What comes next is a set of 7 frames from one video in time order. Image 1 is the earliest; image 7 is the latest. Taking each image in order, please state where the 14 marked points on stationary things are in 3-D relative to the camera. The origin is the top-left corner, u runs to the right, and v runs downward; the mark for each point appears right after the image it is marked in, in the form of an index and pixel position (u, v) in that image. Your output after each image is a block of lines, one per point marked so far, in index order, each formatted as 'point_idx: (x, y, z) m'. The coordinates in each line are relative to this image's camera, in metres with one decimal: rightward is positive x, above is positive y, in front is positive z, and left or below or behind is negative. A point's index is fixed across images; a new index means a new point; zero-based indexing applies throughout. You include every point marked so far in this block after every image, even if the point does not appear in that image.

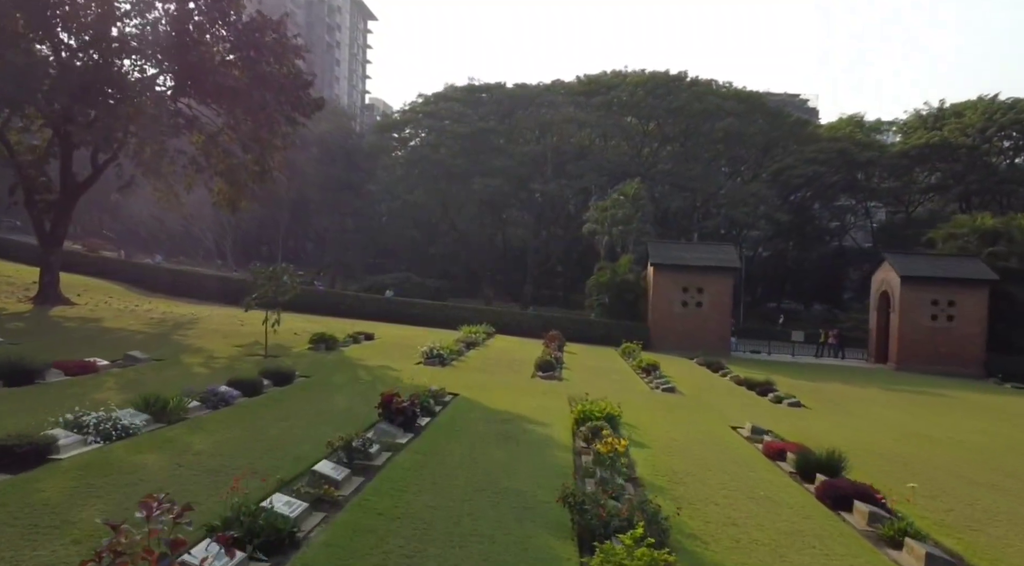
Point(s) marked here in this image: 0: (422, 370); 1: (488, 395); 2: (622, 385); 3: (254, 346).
0: (-2.1, -2.0, +18.3) m
1: (-0.5, -2.2, +15.4) m
2: (+2.7, -2.6, +19.9) m
3: (-6.2, -1.5, +19.0) m
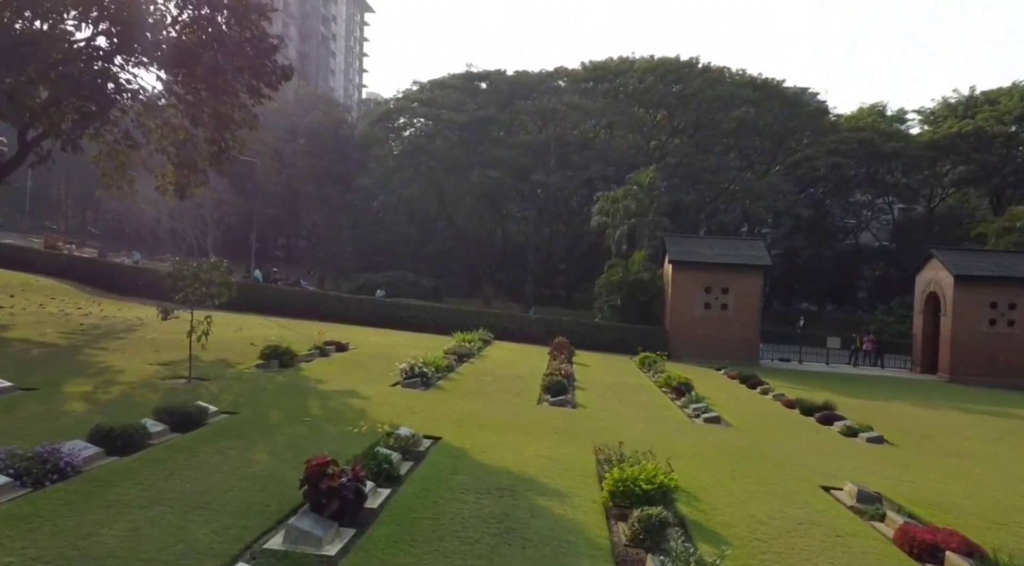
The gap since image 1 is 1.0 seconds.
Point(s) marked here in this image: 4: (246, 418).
0: (-2.1, -2.0, +14.2) m
1: (-0.4, -2.2, +11.3) m
2: (+2.8, -2.6, +15.8) m
3: (-6.2, -1.5, +14.9) m
4: (-3.6, -1.8, +10.8) m
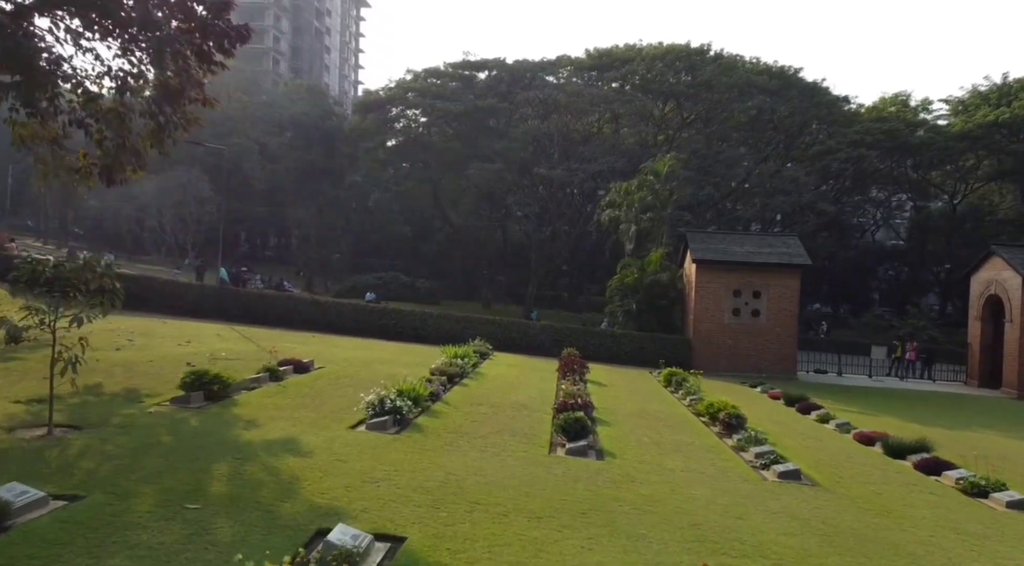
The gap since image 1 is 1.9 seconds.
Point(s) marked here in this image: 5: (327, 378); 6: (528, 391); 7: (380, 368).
0: (-2.0, -2.1, +10.1) m
1: (-0.4, -2.3, +7.2) m
2: (+2.8, -2.7, +11.7) m
3: (-6.2, -1.6, +10.9) m
4: (-3.6, -1.9, +6.7) m
5: (-3.8, -2.0, +16.1) m
6: (+0.4, -2.4, +17.7) m
7: (-3.2, -2.1, +19.0) m
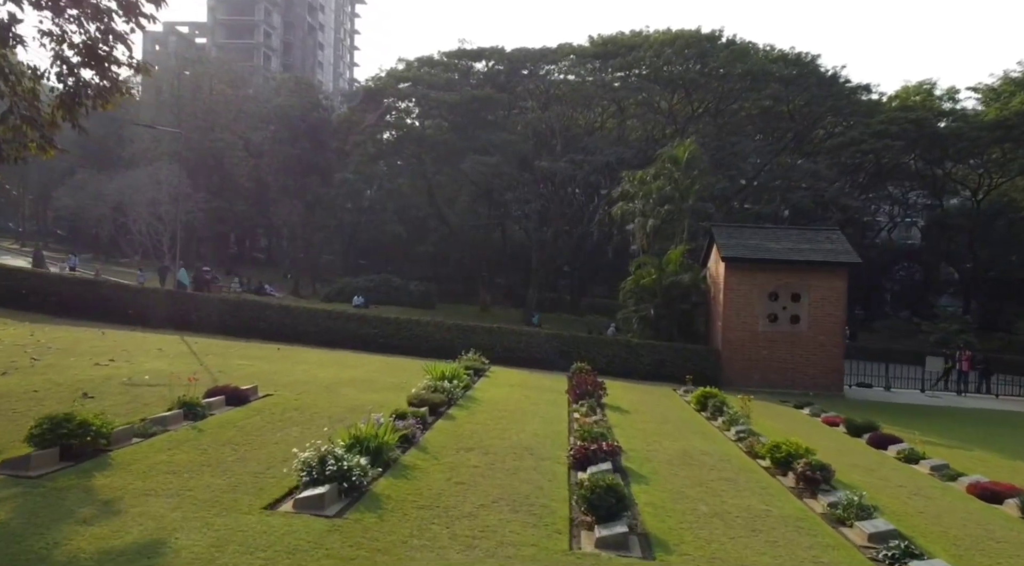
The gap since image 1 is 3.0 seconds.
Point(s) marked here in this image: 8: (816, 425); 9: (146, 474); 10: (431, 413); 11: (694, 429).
0: (-2.0, -2.2, +6.2) m
1: (-0.4, -2.3, +3.3) m
2: (+2.8, -2.7, +7.8) m
3: (-6.2, -1.7, +6.9) m
4: (-3.6, -2.0, +2.8) m
5: (-3.7, -2.0, +12.1) m
6: (+0.4, -2.5, +13.8) m
7: (-3.2, -2.1, +15.1) m
8: (+6.8, -3.2, +17.6) m
9: (-3.8, -2.0, +8.2) m
10: (-1.4, -2.2, +13.5) m
11: (+3.6, -2.8, +15.4) m
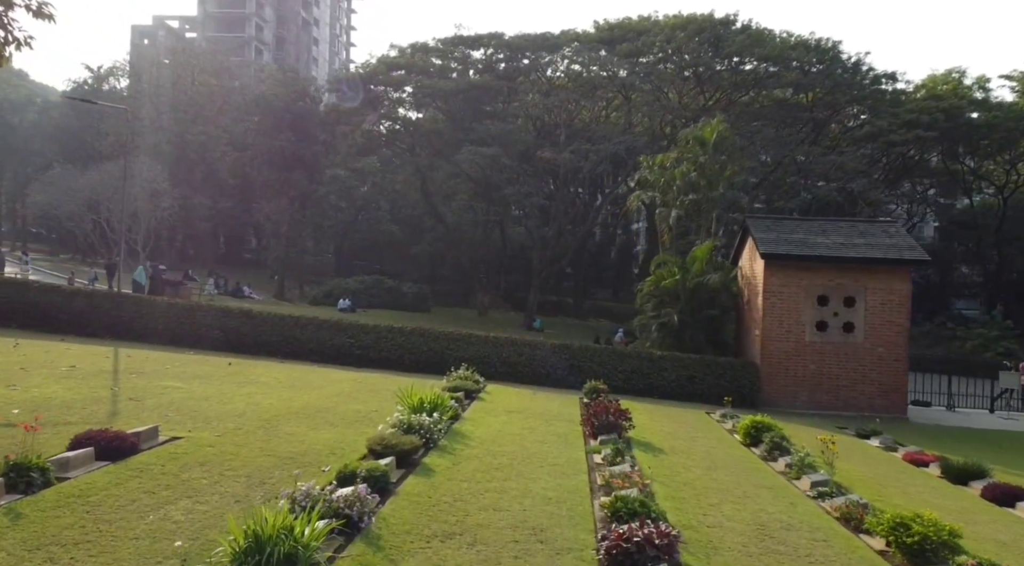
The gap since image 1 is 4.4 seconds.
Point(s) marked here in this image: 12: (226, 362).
0: (-2.0, -2.1, +2.3) m
1: (-0.4, -2.3, -0.6) m
2: (+2.8, -2.7, +3.9) m
3: (-6.2, -1.7, +3.1) m
4: (-3.6, -1.9, -1.1) m
5: (-3.7, -2.0, +8.3) m
6: (+0.4, -2.5, +10.0) m
7: (-3.2, -2.1, +11.3) m
8: (+6.7, -3.2, +13.7) m
9: (-3.8, -2.0, +4.4) m
10: (-1.4, -2.2, +9.6) m
11: (+3.5, -2.8, +11.5) m
12: (-6.8, -1.9, +18.8) m
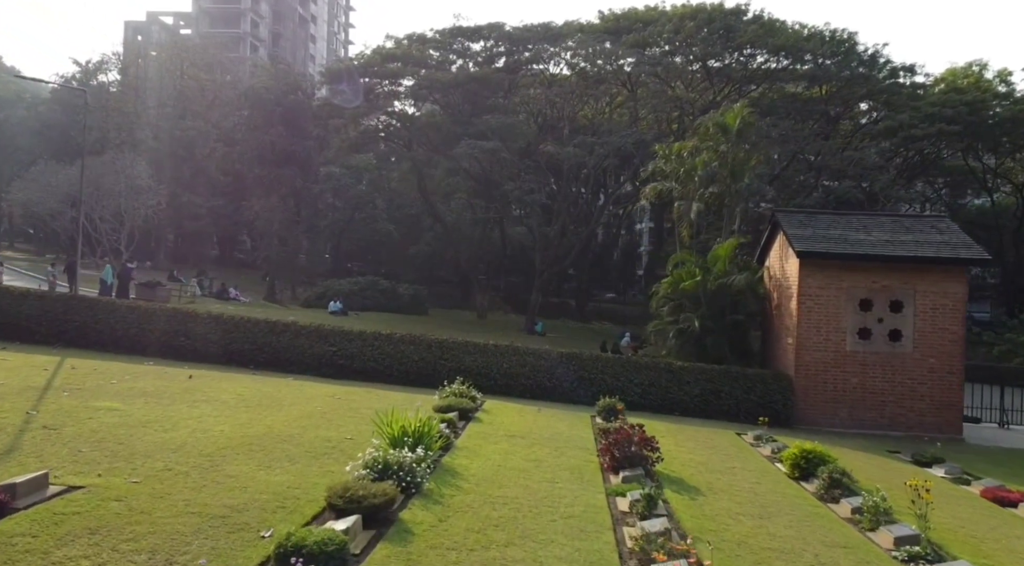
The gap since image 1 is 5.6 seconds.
0: (-2.0, -2.1, -0.1) m
1: (-0.3, -2.3, -3.0) m
2: (+2.9, -2.7, +1.5) m
3: (-6.1, -1.6, +0.7) m
4: (-3.5, -1.9, -3.5) m
5: (-3.7, -2.0, +5.9) m
6: (+0.4, -2.5, +7.6) m
7: (-3.1, -2.1, +8.9) m
8: (+6.8, -3.2, +11.3) m
9: (-3.8, -2.0, +2.0) m
10: (-1.3, -2.2, +7.2) m
11: (+3.6, -2.9, +9.1) m
12: (-6.8, -1.9, +16.4) m
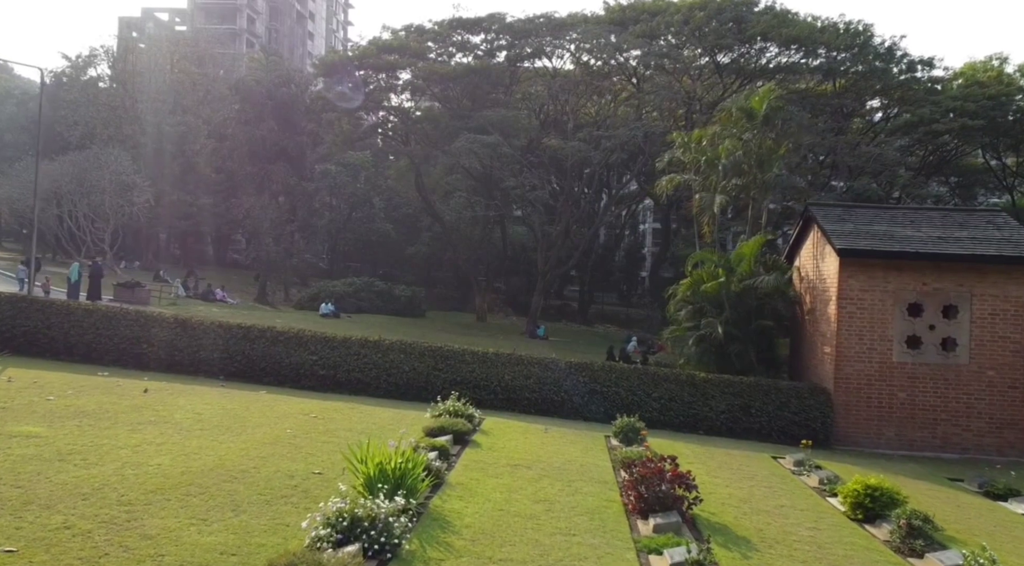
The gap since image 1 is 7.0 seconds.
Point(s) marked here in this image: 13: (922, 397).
0: (-1.9, -2.1, -2.2) m
1: (-0.3, -2.2, -5.1) m
2: (+2.9, -2.7, -0.6) m
3: (-6.1, -1.6, -1.4) m
4: (-3.5, -1.9, -5.6) m
5: (-3.7, -2.0, +3.8) m
6: (+0.5, -2.5, +5.5) m
7: (-3.1, -2.1, +6.8) m
8: (+6.8, -3.2, +9.2) m
9: (-3.7, -2.0, -0.1) m
10: (-1.3, -2.2, +5.1) m
11: (+3.6, -2.9, +7.0) m
12: (-6.7, -1.9, +14.3) m
13: (+8.2, -2.3, +15.9) m
